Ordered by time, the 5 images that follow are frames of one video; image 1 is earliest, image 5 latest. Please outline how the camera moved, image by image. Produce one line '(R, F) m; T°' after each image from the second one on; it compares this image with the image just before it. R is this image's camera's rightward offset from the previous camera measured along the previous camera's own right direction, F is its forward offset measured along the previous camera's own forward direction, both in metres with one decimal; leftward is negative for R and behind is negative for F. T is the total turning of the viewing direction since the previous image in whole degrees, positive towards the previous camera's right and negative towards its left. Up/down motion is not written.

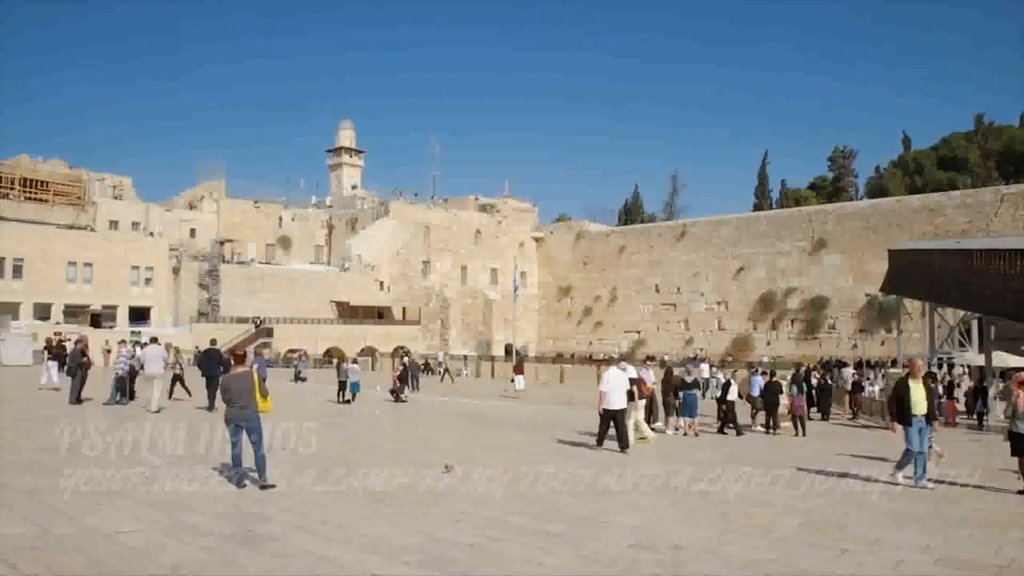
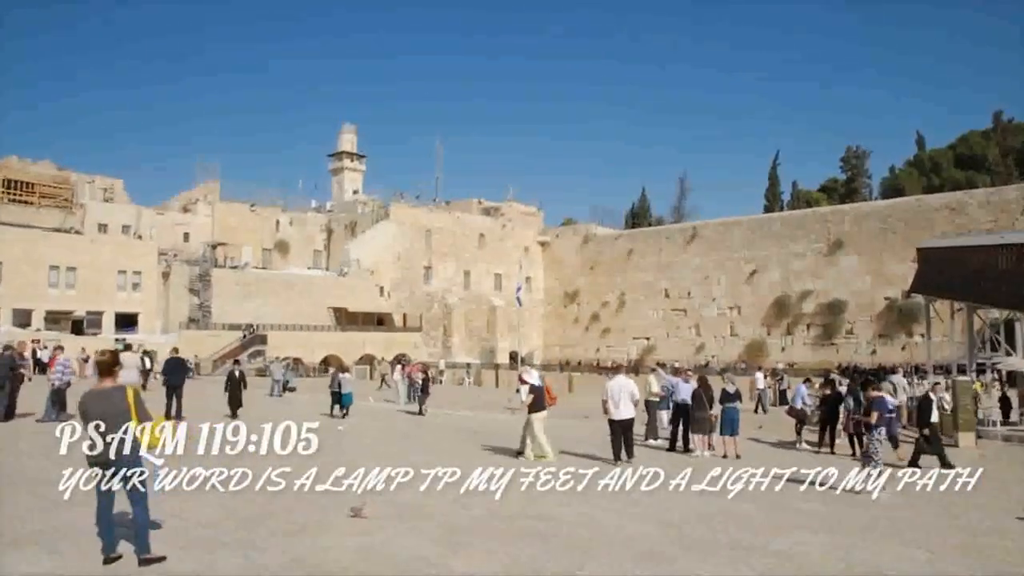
(0.0, +1.0) m; 0°
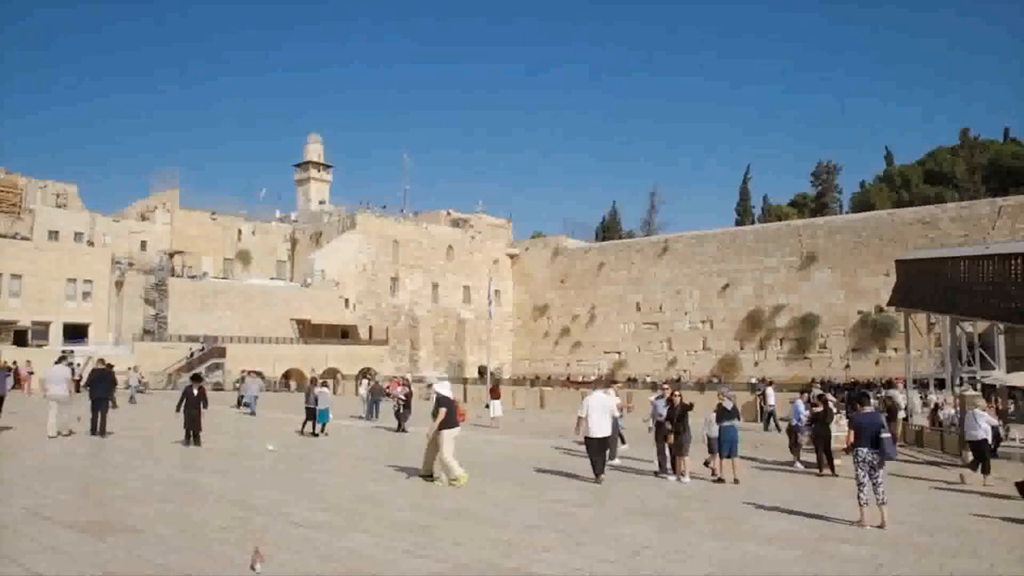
(0.0, +0.6) m; +2°
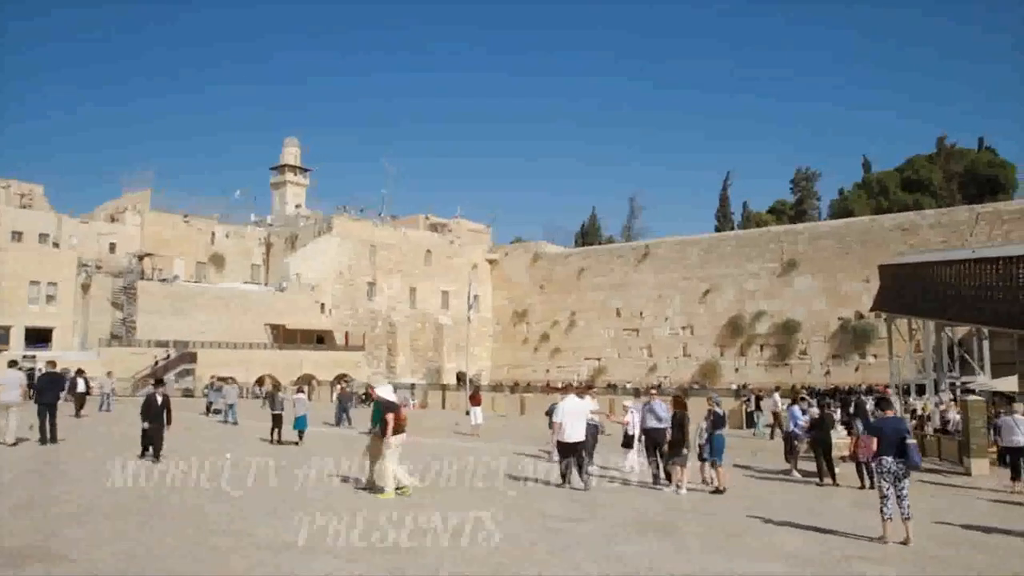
(0.0, +0.4) m; +2°
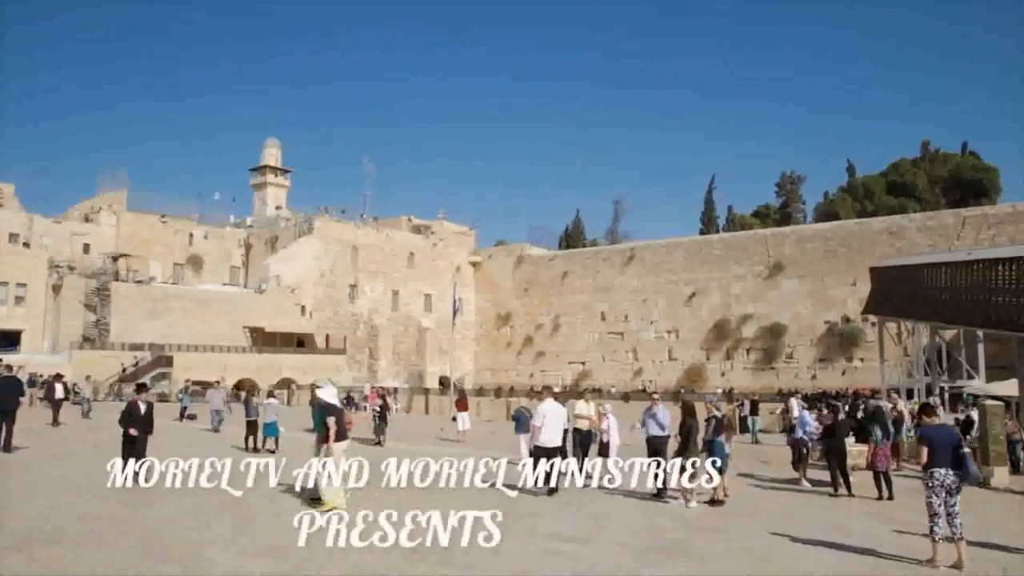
(0.0, +0.4) m; +1°
